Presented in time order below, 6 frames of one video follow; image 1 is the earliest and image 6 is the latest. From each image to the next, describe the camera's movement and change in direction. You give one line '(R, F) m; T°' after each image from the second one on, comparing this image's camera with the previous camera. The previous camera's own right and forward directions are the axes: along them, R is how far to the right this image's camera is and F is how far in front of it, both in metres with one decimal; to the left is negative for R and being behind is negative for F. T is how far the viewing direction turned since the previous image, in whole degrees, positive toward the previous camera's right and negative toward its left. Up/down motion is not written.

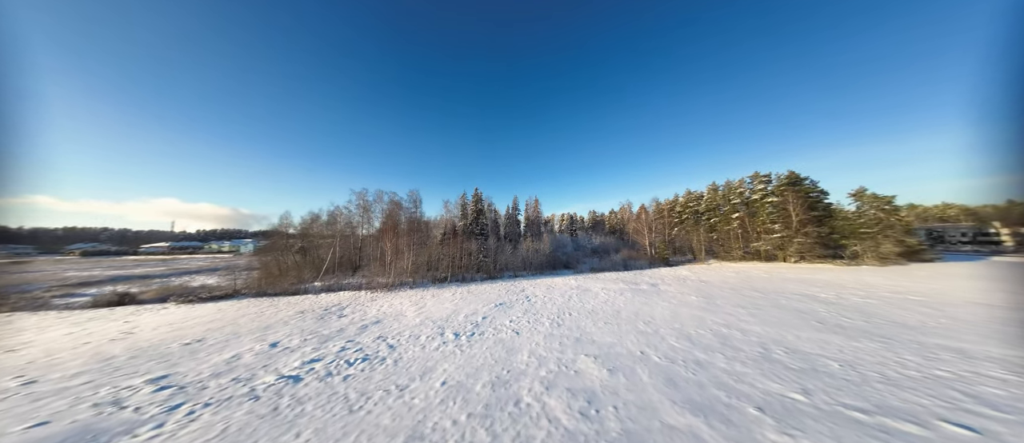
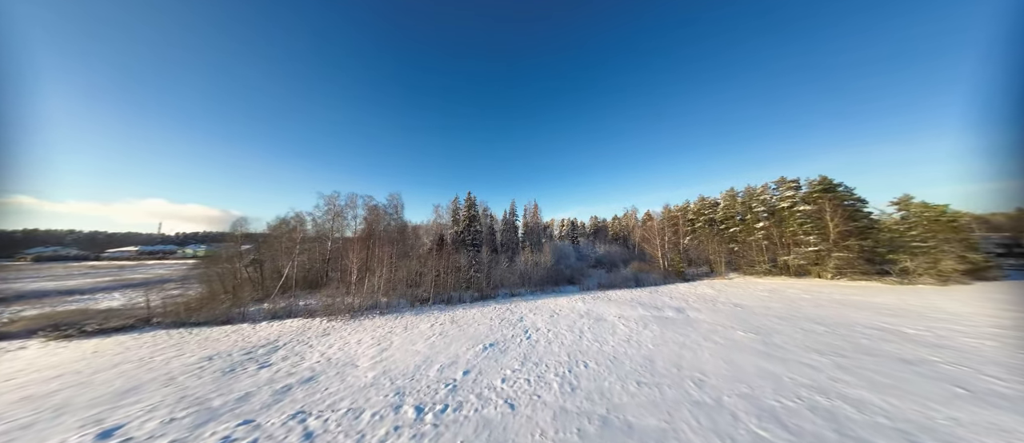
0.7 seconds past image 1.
(+0.2, +5.5) m; +1°
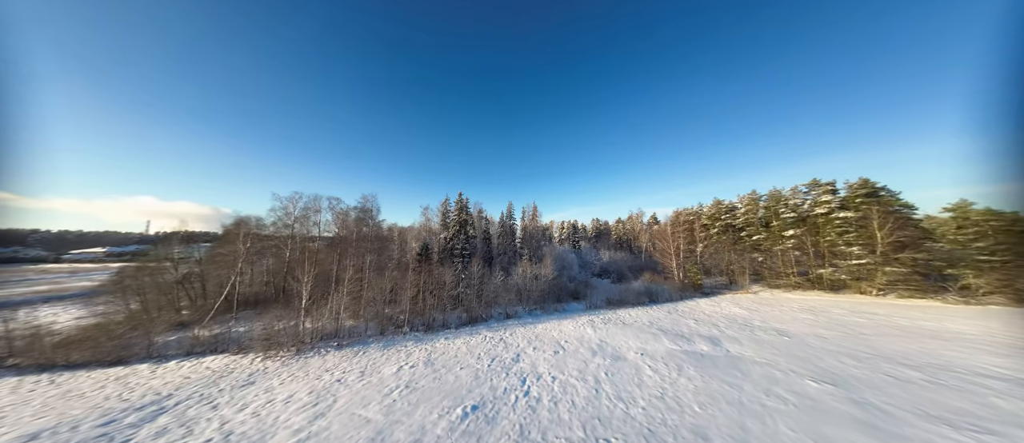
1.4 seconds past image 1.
(+0.3, +5.0) m; 0°
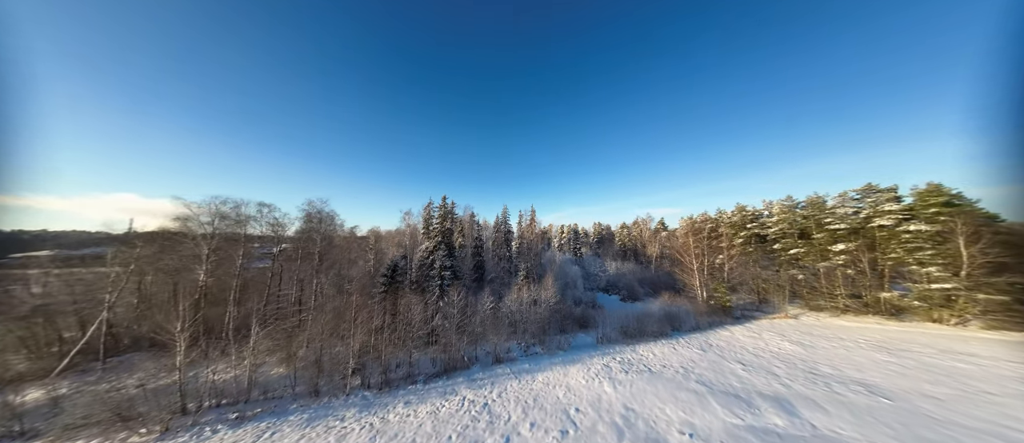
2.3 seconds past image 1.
(+0.5, +6.0) m; +1°
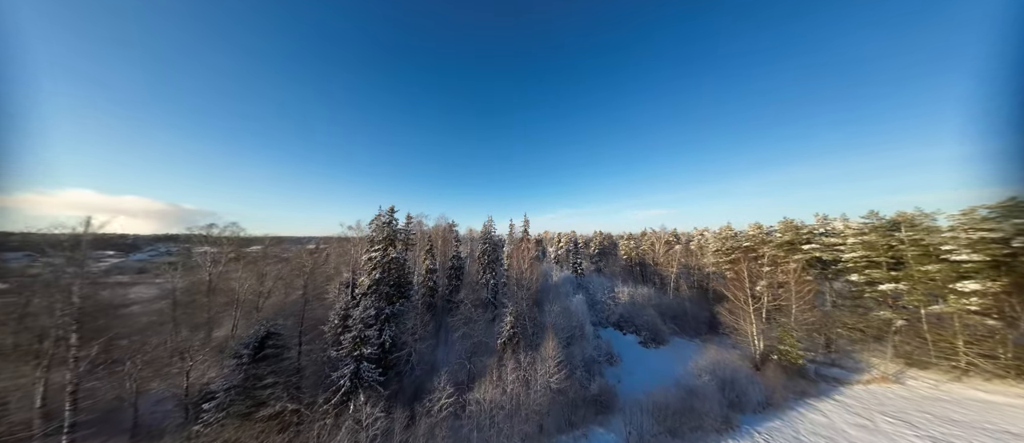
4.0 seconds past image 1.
(+1.0, +9.7) m; +2°
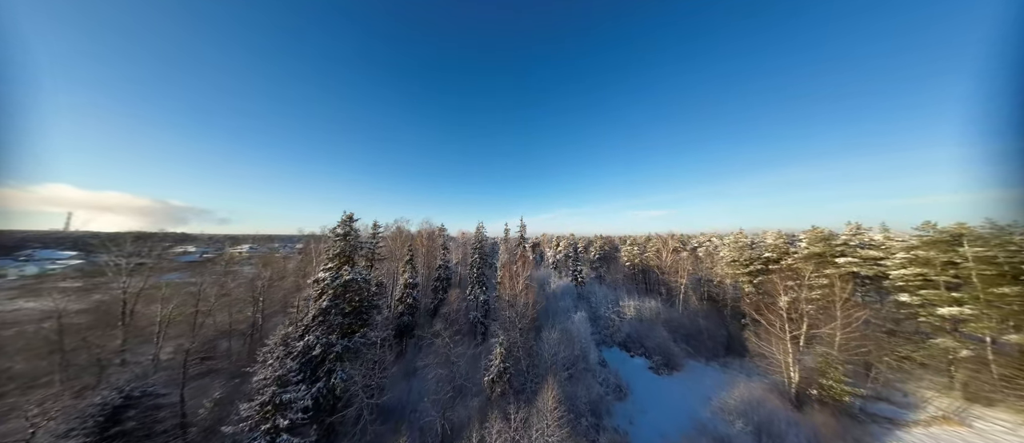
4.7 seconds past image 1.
(+0.5, +3.9) m; +1°
